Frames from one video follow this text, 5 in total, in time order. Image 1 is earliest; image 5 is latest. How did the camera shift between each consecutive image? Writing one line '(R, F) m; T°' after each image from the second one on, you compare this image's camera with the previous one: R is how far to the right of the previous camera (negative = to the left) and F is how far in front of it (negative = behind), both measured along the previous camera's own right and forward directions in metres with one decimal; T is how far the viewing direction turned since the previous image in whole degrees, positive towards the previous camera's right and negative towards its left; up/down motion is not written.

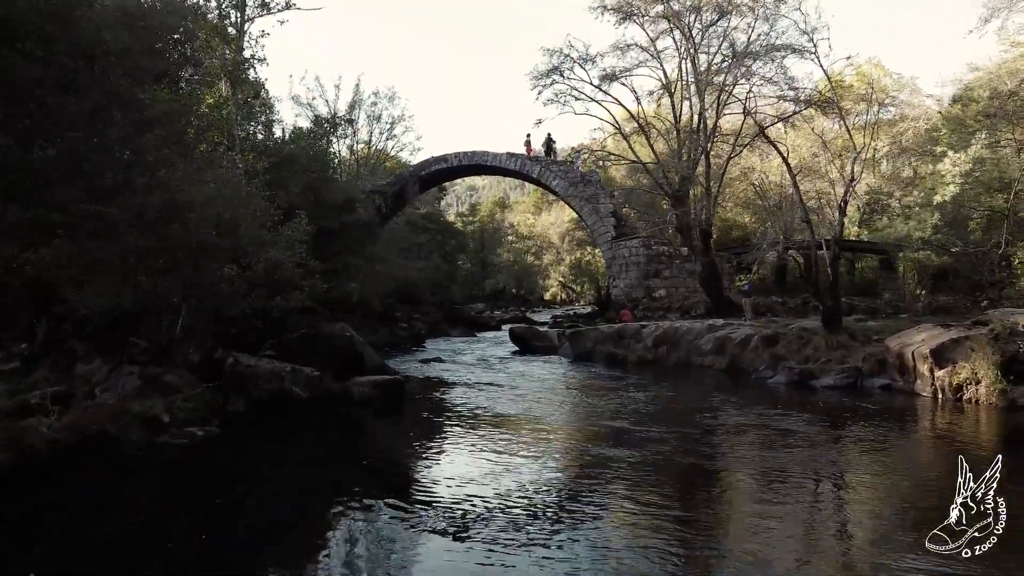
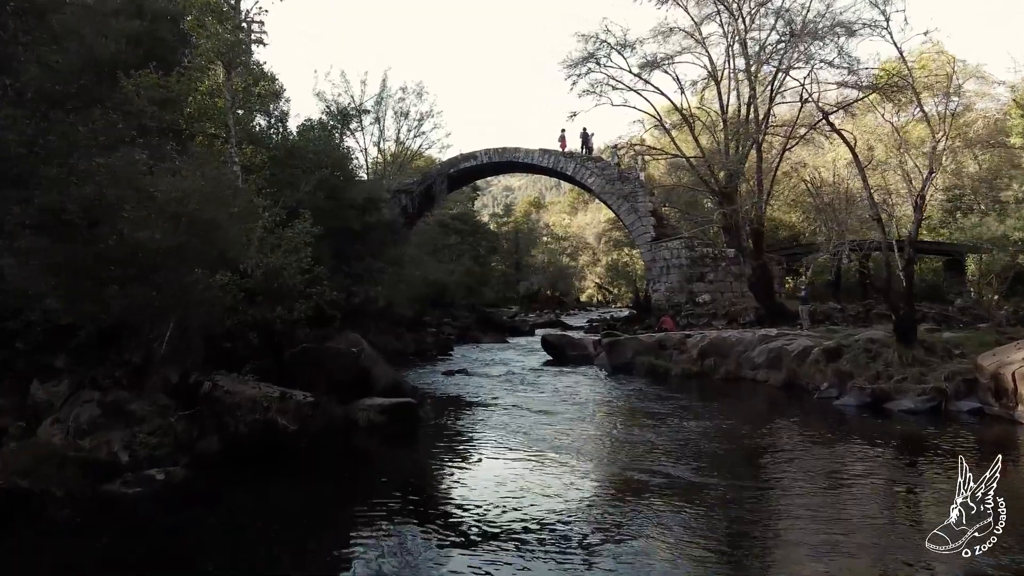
(+0.1, +1.4) m; -3°
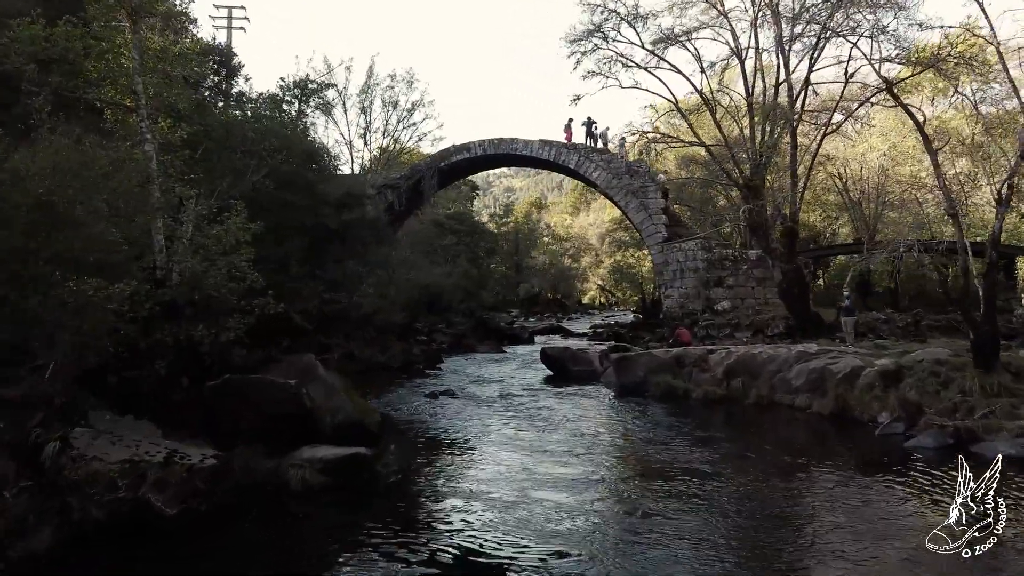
(+0.1, +2.3) m; 0°
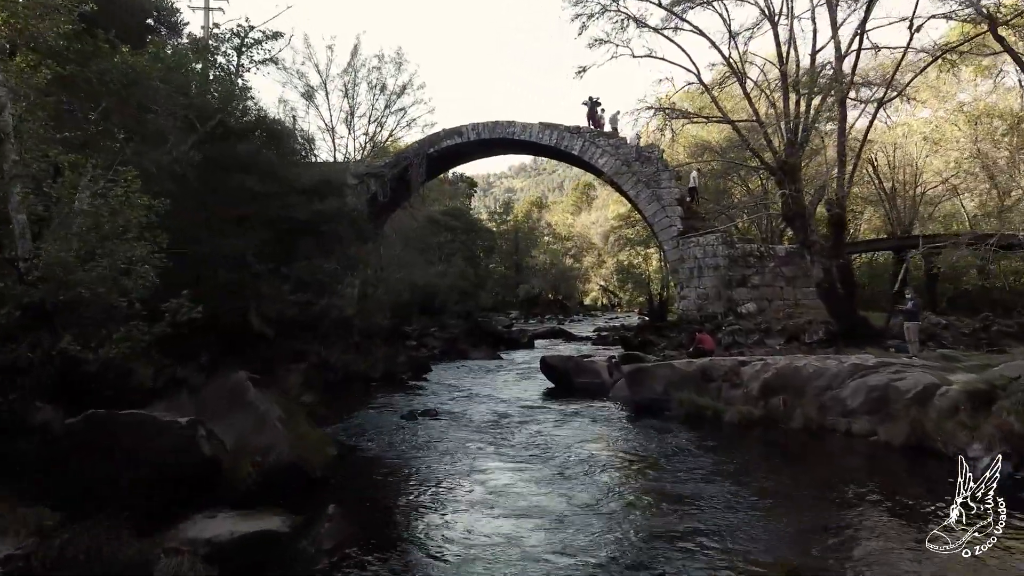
(+0.1, +2.3) m; 0°
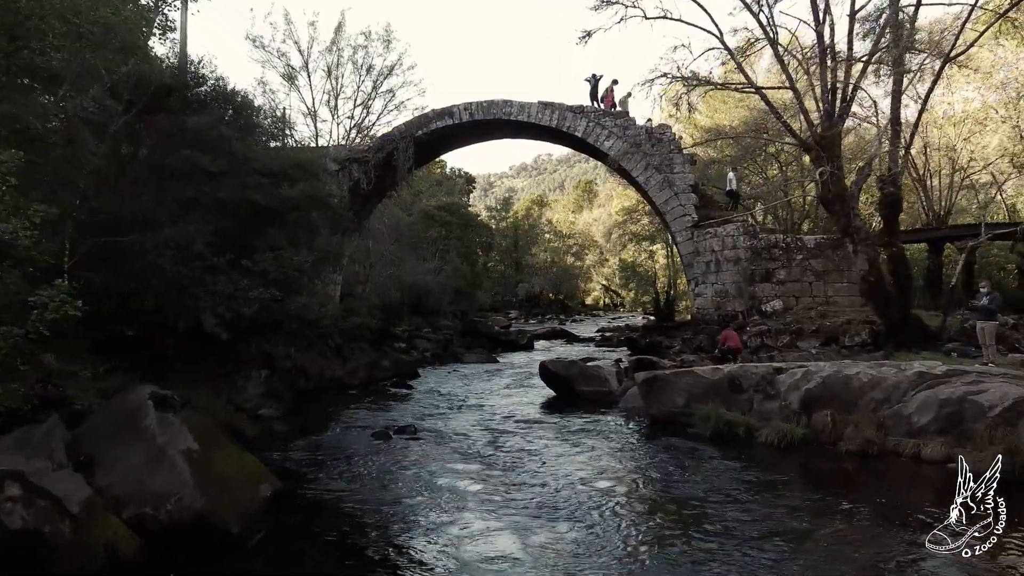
(+0.1, +1.9) m; 0°
